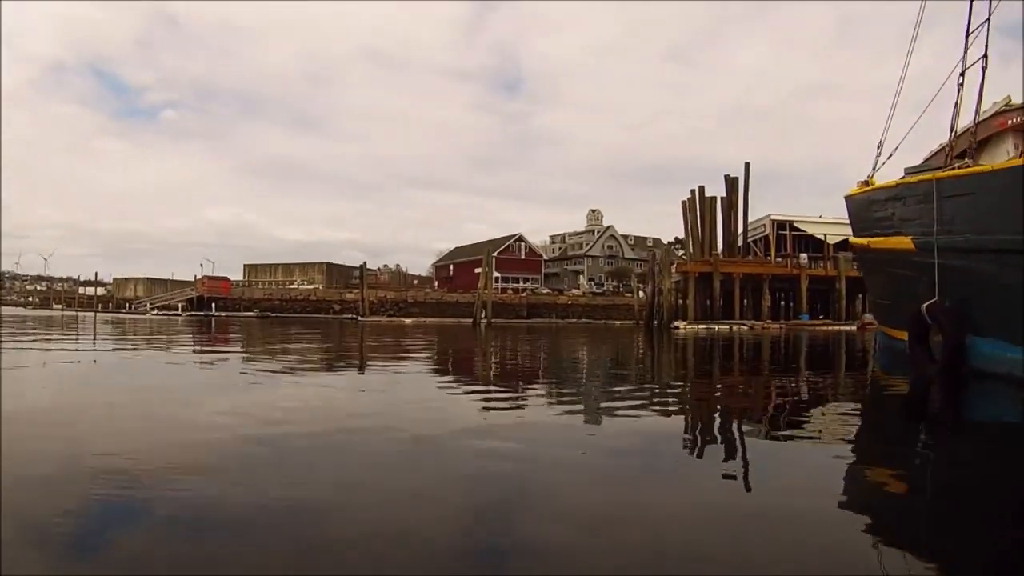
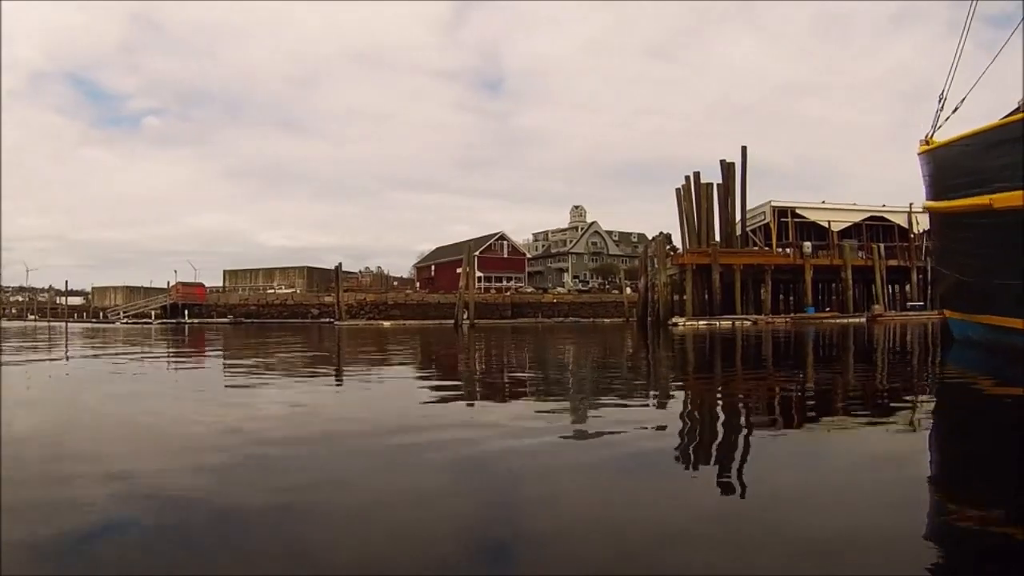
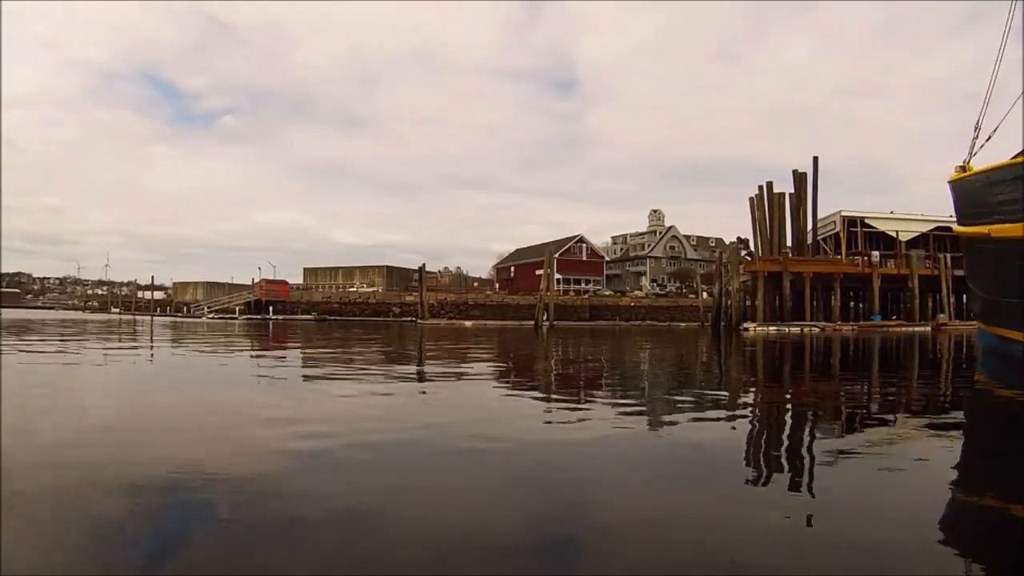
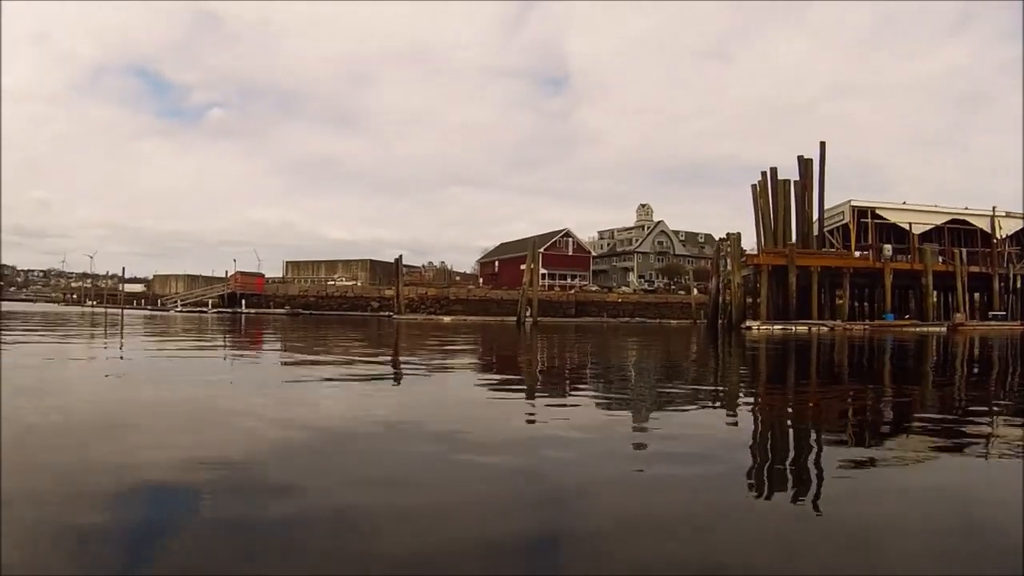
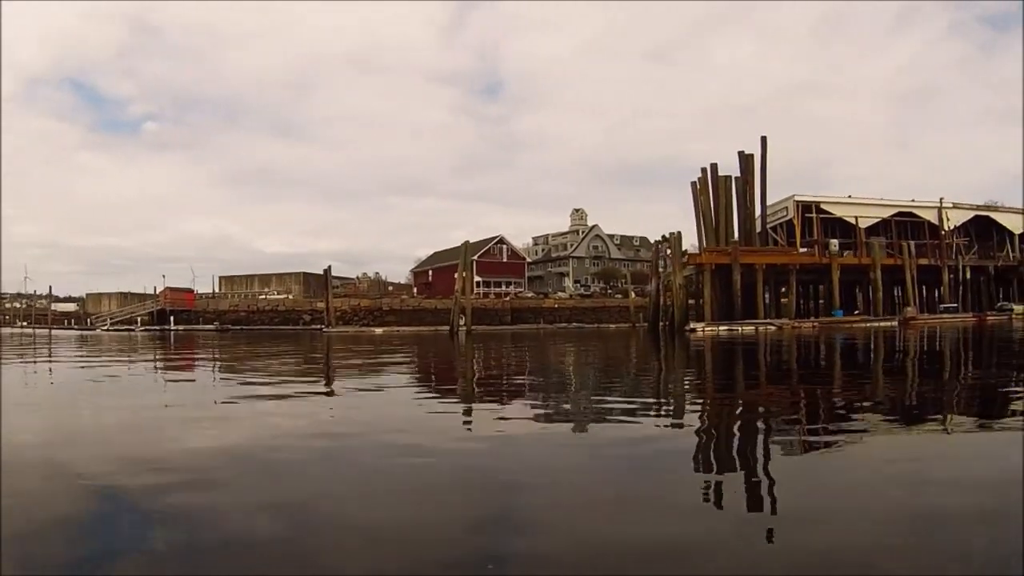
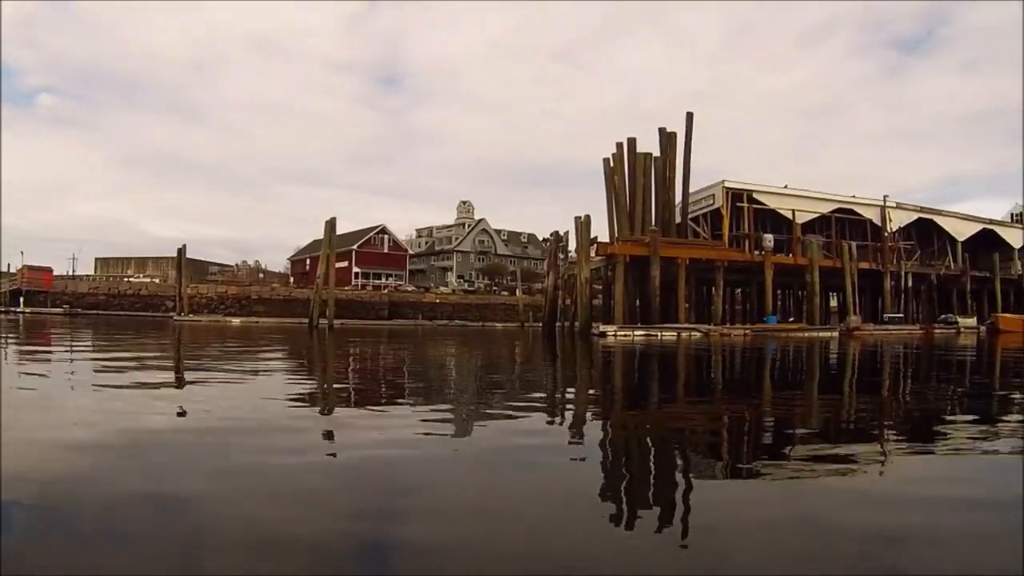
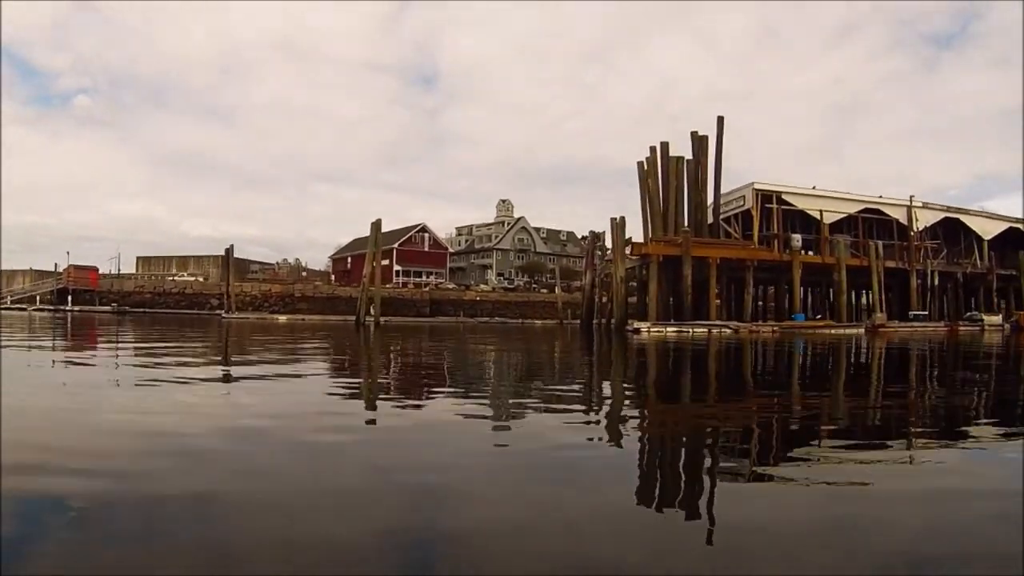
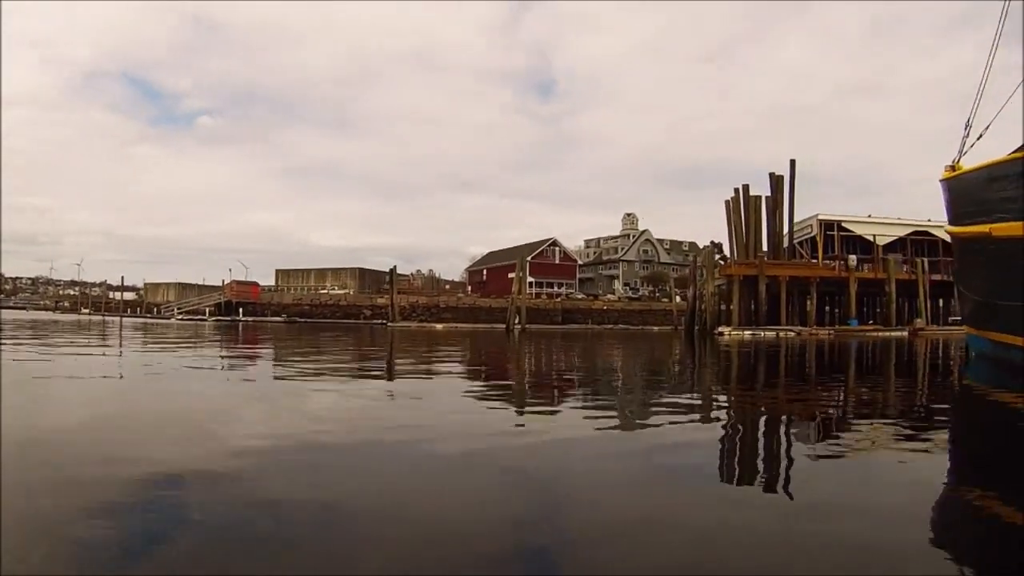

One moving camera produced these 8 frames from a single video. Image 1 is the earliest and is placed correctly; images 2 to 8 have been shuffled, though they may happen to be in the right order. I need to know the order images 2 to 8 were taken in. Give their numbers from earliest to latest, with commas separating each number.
3, 8, 2, 4, 5, 7, 6
